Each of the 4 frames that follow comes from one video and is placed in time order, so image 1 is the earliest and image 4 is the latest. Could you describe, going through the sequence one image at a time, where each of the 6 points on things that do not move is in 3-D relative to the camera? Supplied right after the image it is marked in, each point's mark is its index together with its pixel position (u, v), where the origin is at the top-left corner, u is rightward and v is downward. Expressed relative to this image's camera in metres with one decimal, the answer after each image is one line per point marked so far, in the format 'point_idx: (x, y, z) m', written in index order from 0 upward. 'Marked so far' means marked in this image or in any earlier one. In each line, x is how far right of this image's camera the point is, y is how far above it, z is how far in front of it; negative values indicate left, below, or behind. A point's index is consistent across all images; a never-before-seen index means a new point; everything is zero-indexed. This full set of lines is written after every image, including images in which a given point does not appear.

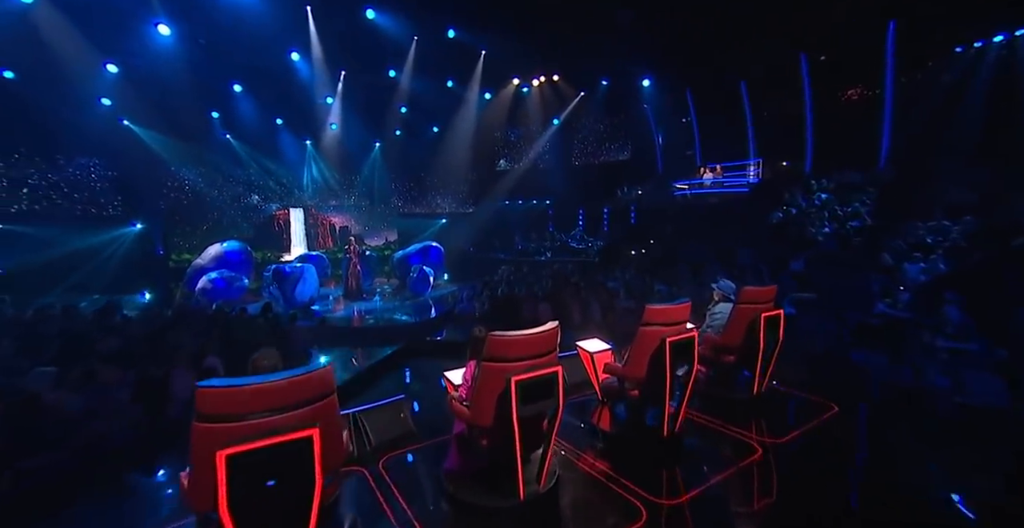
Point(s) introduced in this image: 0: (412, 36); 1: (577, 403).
0: (-2.3, +5.3, +10.1) m
1: (+0.6, -1.2, +3.7) m
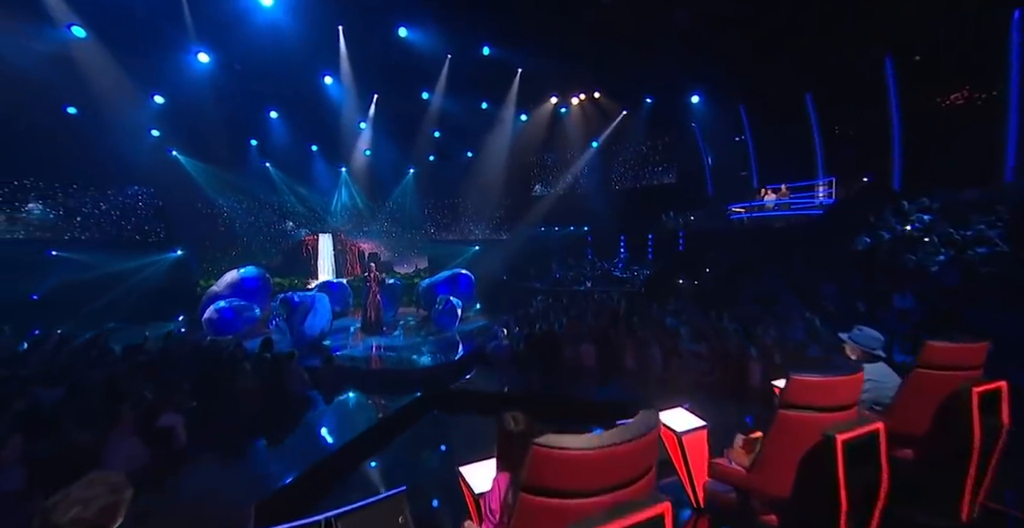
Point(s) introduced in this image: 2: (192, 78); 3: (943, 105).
0: (-1.5, +4.6, +9.7) m
1: (+0.8, -1.4, +2.6) m
2: (-6.9, +4.0, +9.4) m
3: (+7.7, +2.9, +7.9) m
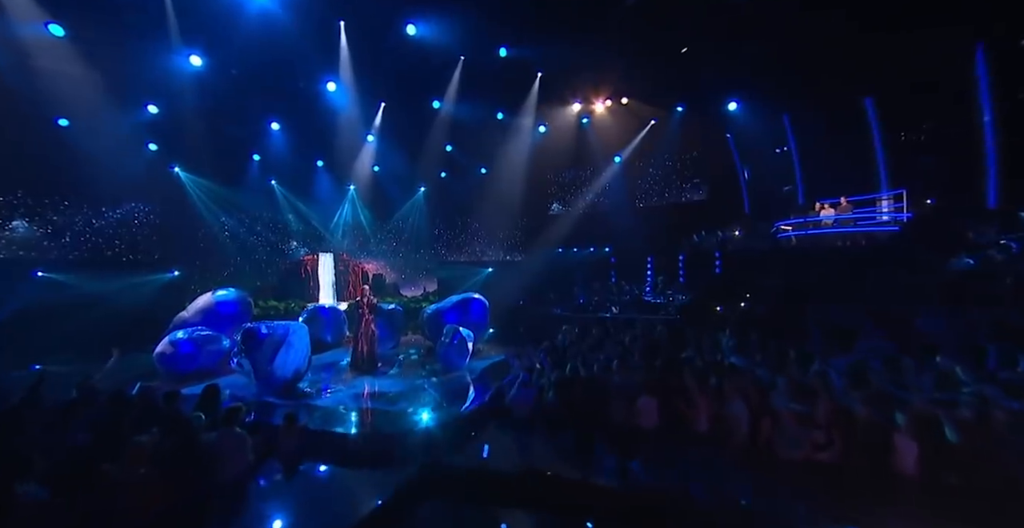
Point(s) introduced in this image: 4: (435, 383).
0: (-1.1, +4.2, +8.7) m
1: (+1.0, -1.5, +1.3) m
2: (-6.5, +3.6, +8.5) m
3: (+8.1, +2.5, +6.7) m
4: (-0.9, -1.4, +5.3) m
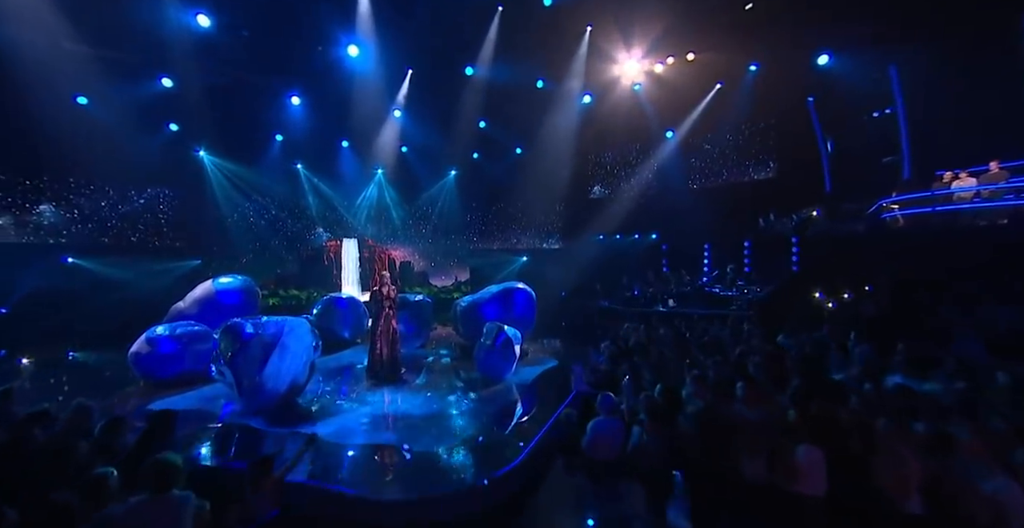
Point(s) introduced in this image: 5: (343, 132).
0: (-0.3, +4.4, +7.4) m
1: (+1.3, -1.4, 0.0) m
2: (-5.7, +3.9, +7.6) m
3: (+8.7, +2.6, +4.8) m
4: (-0.4, -1.2, +4.1) m
5: (-4.6, +3.6, +11.5) m
